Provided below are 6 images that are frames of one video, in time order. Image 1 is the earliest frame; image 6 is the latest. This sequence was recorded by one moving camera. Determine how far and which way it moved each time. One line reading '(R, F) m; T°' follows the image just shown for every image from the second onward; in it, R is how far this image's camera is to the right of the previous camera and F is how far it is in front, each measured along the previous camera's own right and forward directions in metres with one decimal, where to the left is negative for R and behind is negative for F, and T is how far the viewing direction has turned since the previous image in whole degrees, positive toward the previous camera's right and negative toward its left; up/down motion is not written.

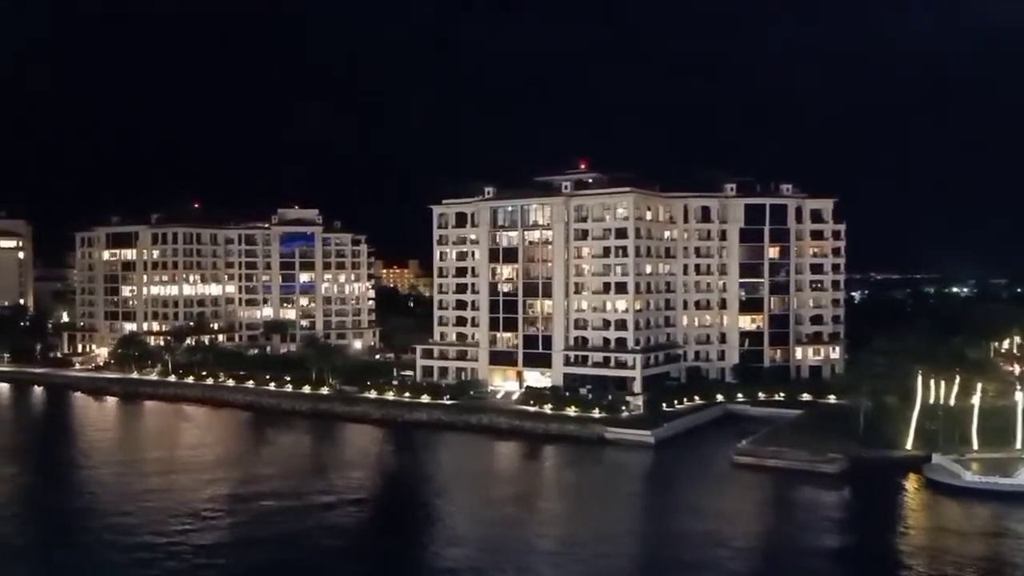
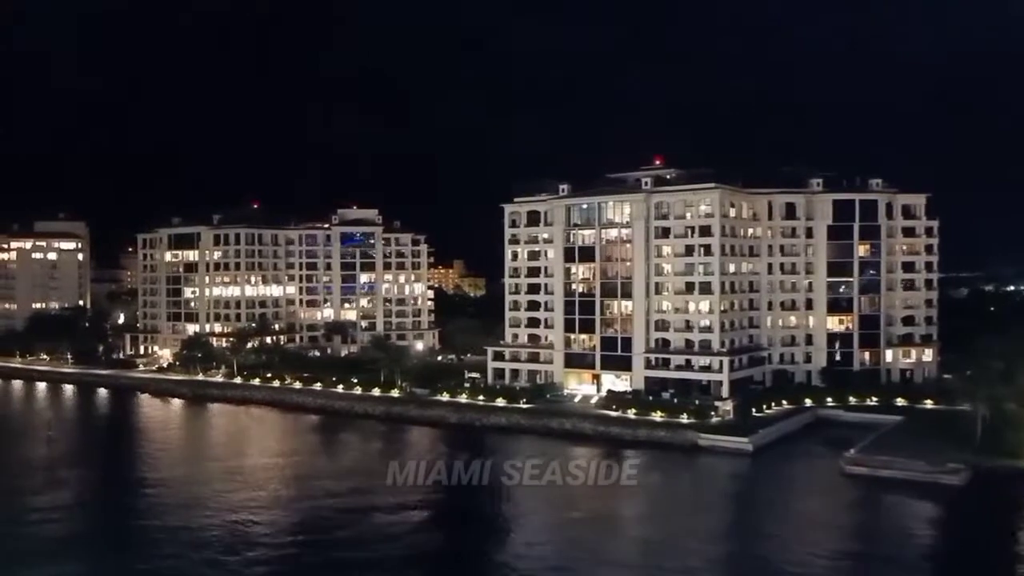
(-1.8, +1.6) m; -3°
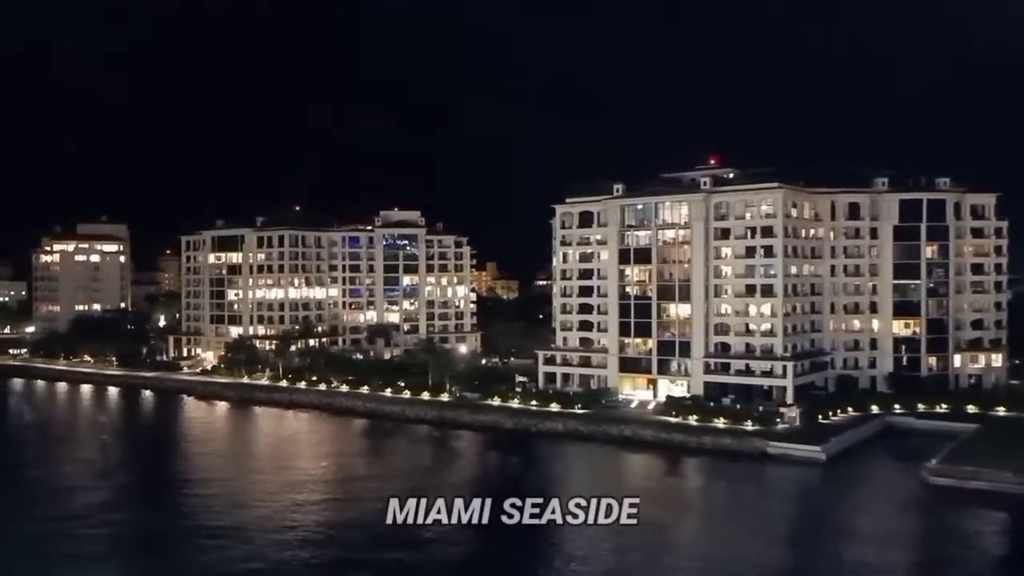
(-1.2, +1.2) m; -2°
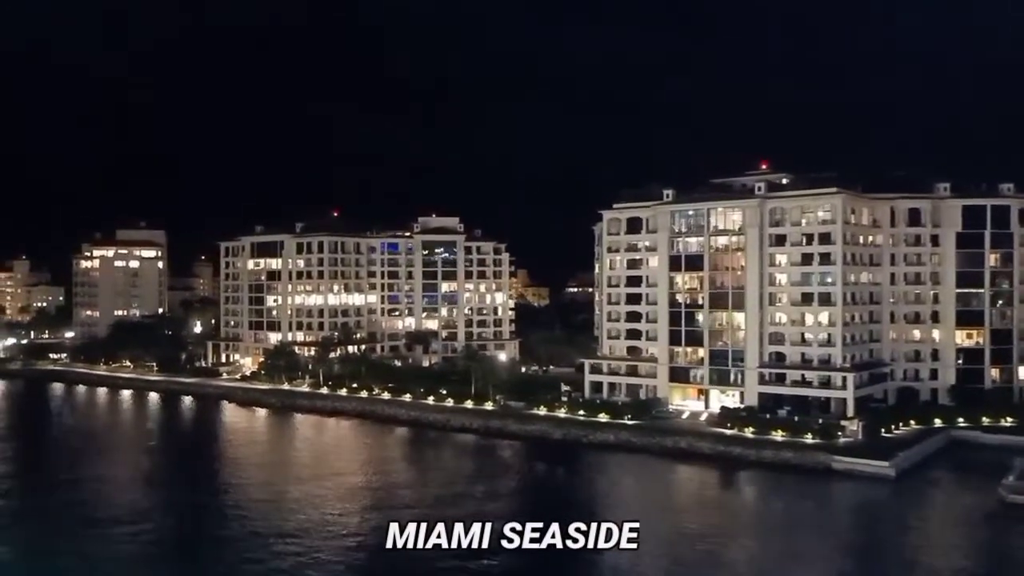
(-0.9, +1.1) m; -2°
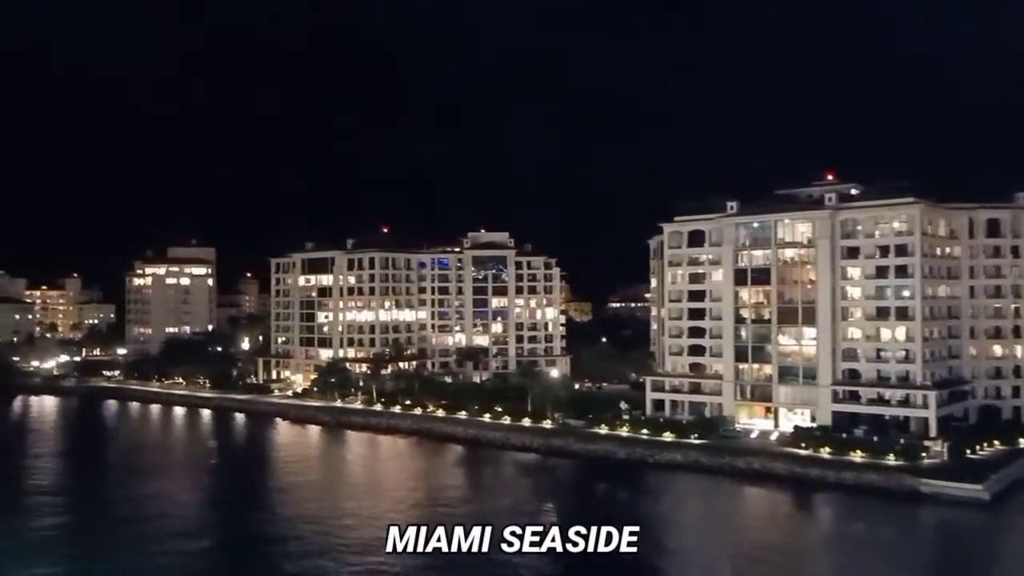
(-1.0, +1.3) m; -2°
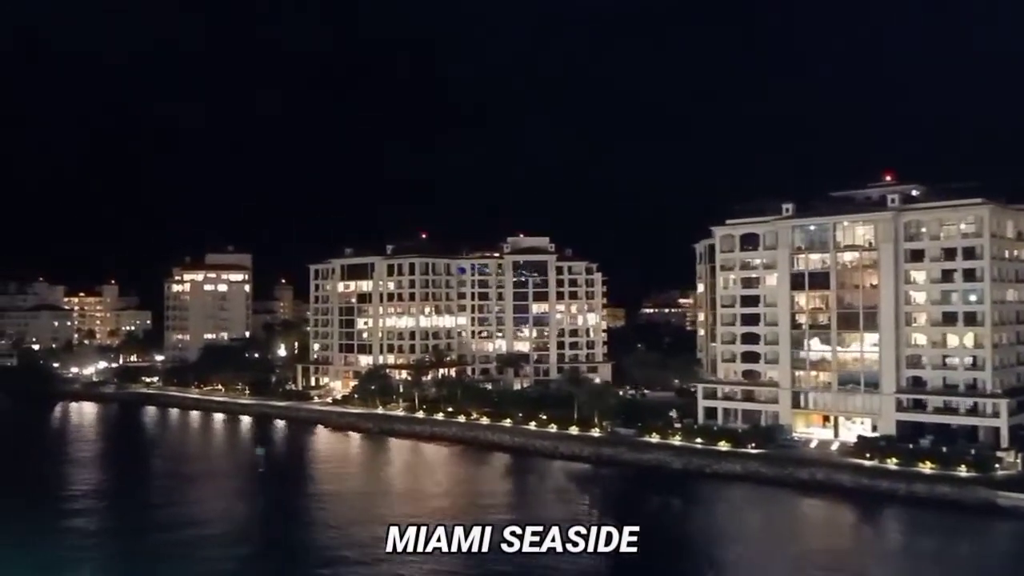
(-0.9, +1.2) m; -2°
